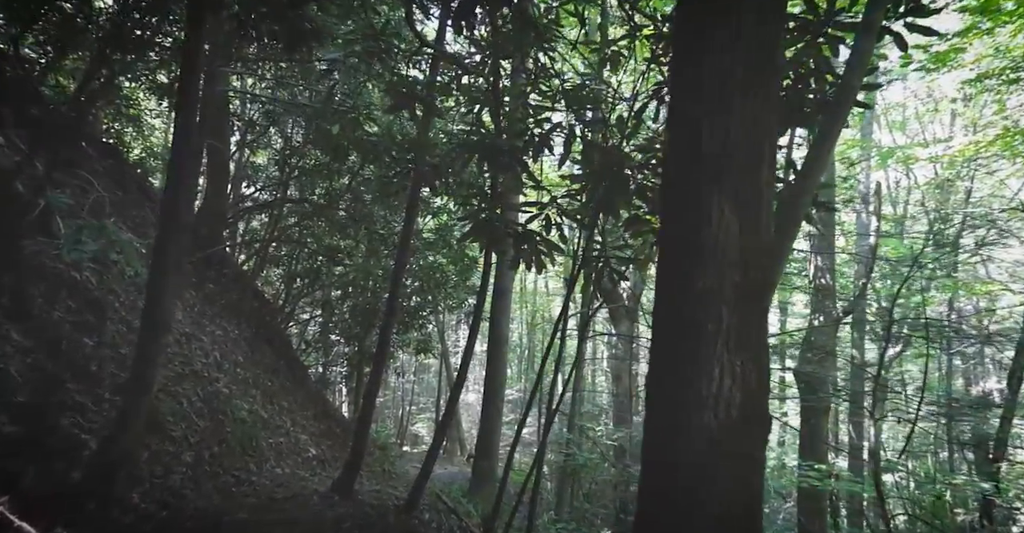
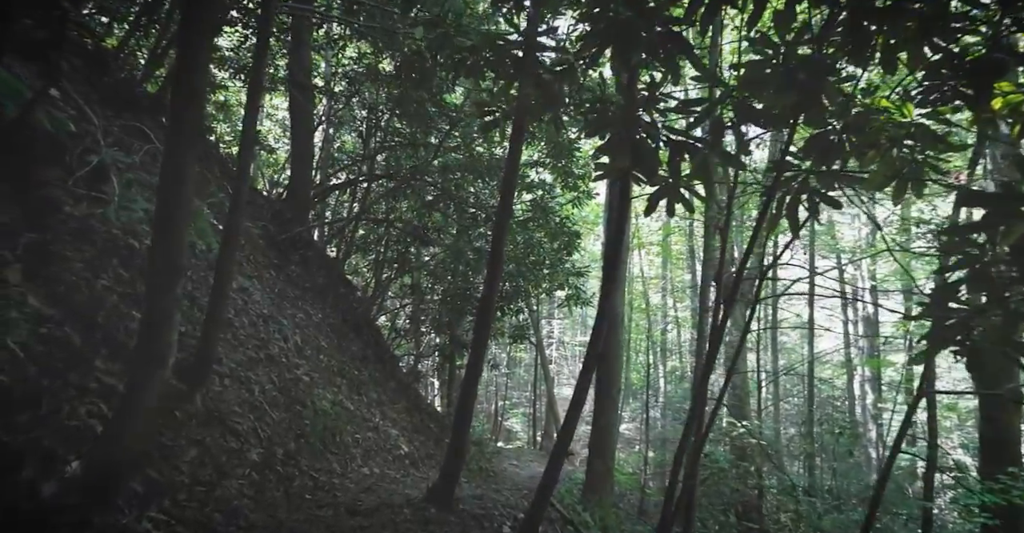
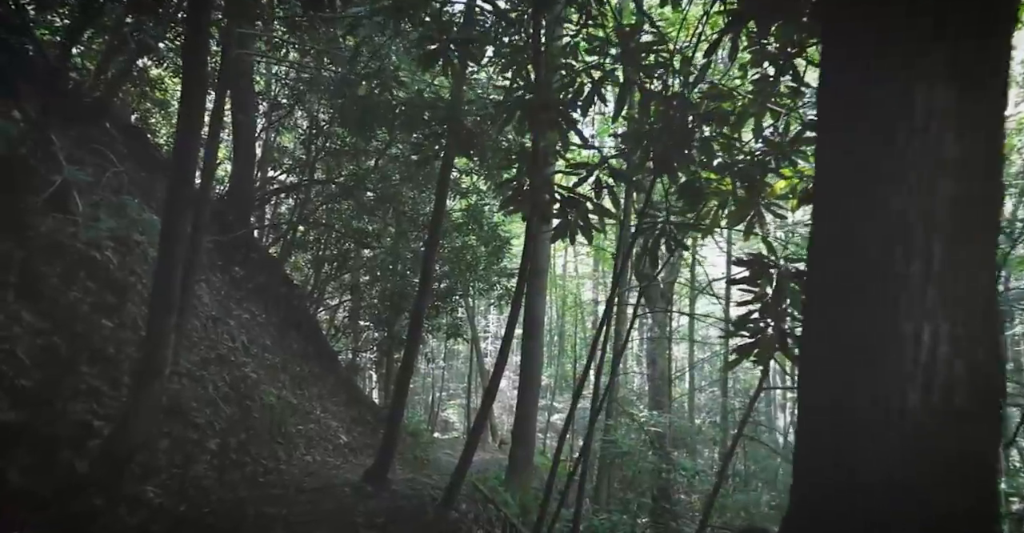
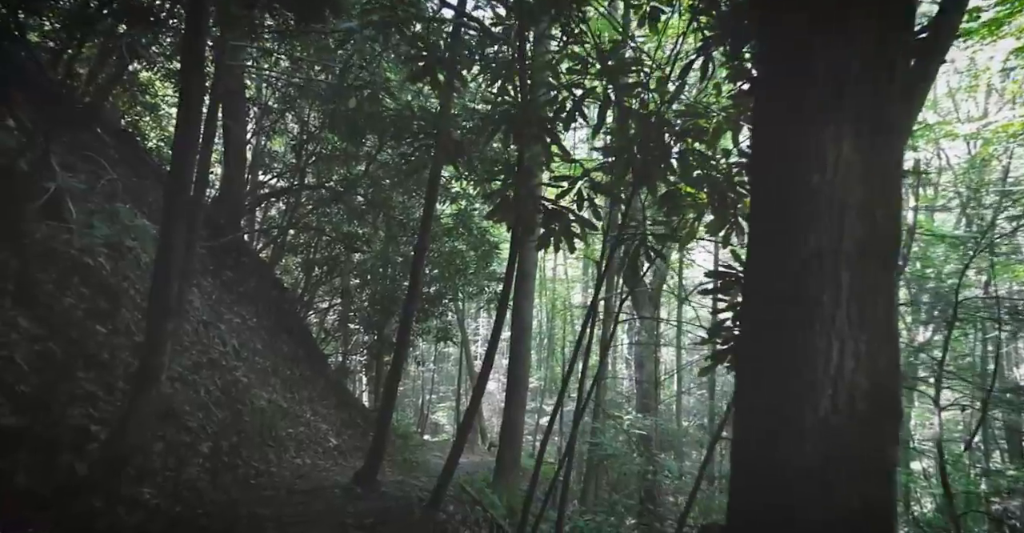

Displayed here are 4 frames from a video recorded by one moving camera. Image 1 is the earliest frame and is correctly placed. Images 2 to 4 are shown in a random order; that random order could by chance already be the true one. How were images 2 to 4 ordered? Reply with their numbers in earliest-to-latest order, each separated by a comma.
4, 3, 2
